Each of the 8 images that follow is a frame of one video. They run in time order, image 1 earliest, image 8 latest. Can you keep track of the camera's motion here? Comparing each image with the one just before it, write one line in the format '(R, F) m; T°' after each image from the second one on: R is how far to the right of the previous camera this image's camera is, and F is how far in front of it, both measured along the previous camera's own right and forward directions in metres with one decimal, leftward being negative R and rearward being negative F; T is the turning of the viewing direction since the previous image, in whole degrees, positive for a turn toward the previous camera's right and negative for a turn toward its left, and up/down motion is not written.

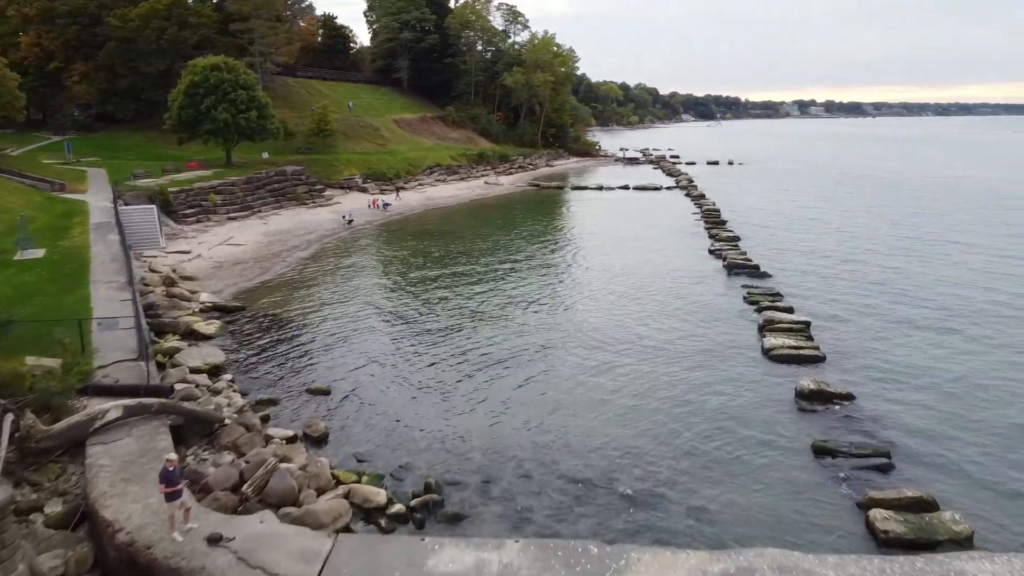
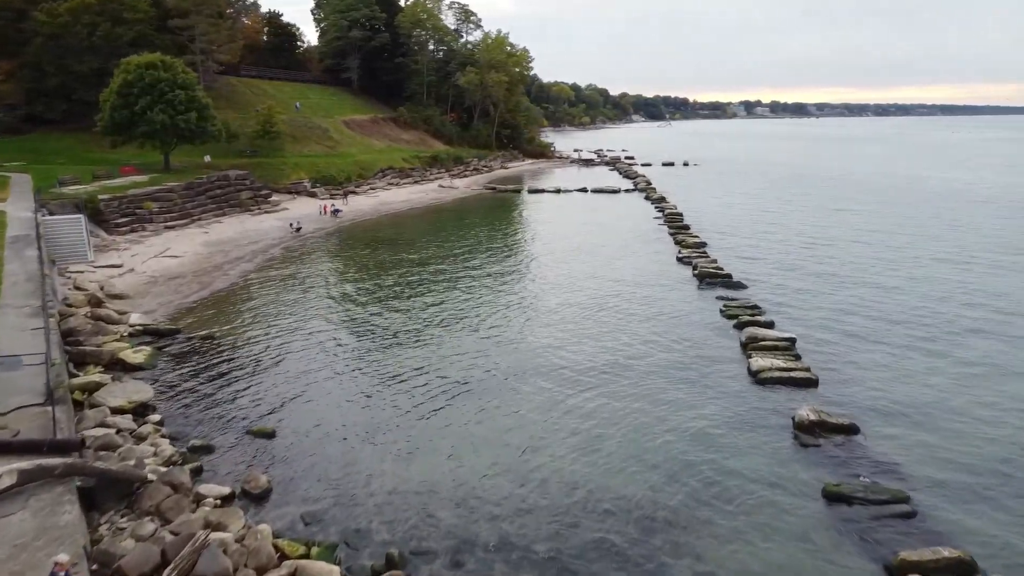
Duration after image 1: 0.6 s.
(-0.3, +1.9) m; +3°
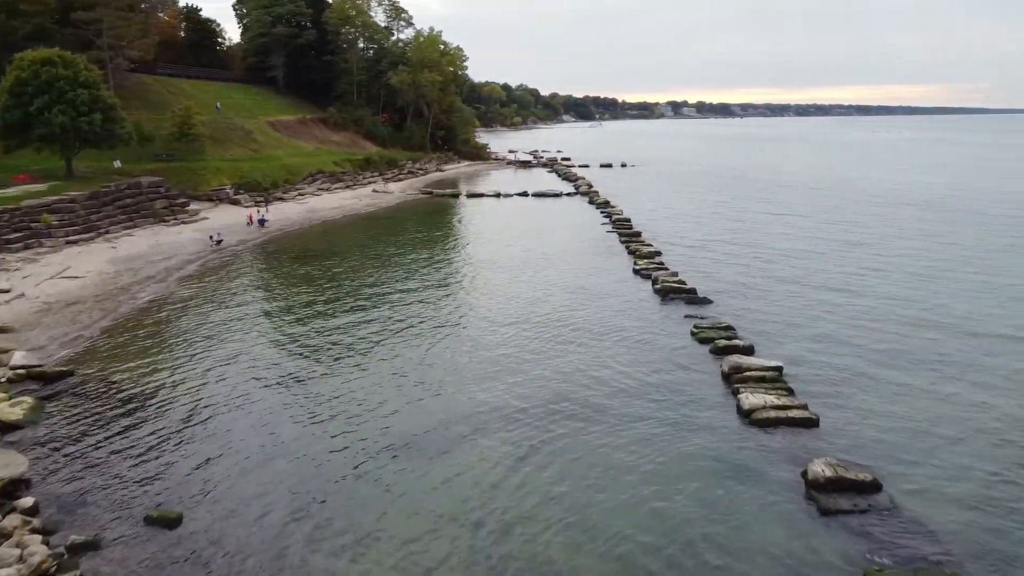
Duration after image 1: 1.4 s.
(-0.4, +2.7) m; +5°
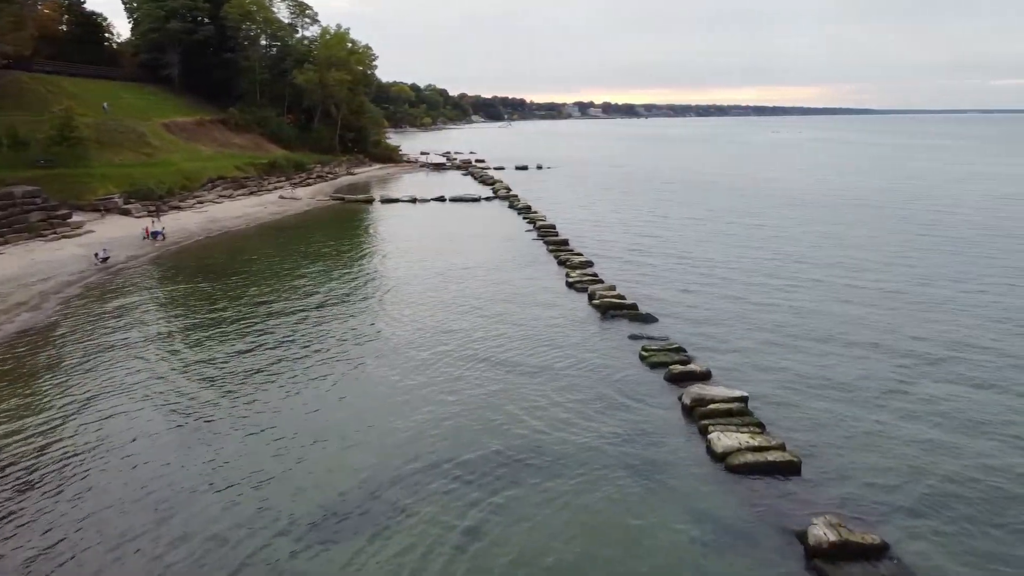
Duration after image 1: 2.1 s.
(-0.5, +2.4) m; +6°
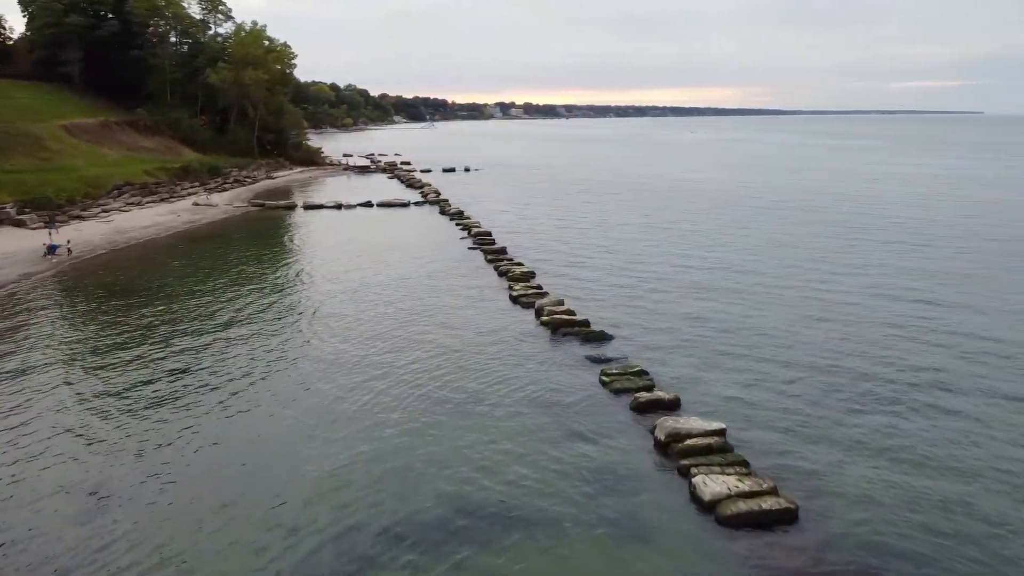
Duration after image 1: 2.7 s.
(-0.5, +2.0) m; +5°
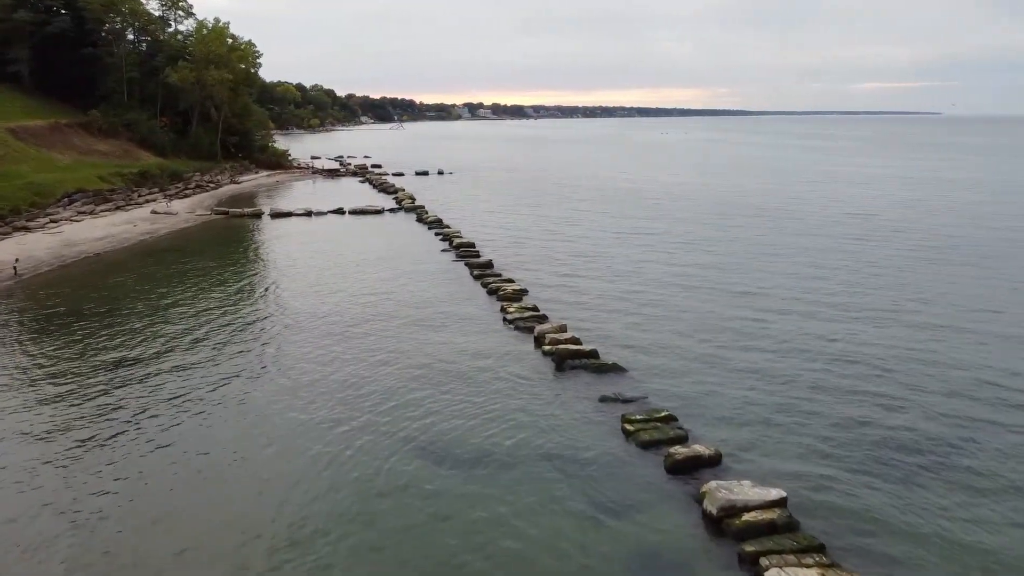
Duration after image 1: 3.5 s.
(-0.8, +2.9) m; +2°
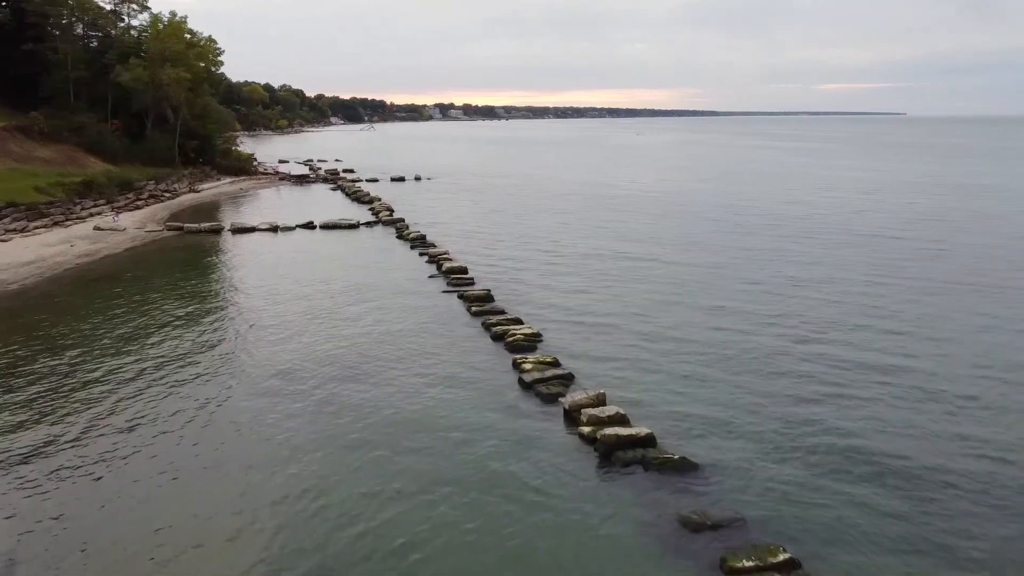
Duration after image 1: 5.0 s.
(-1.1, +5.5) m; +2°
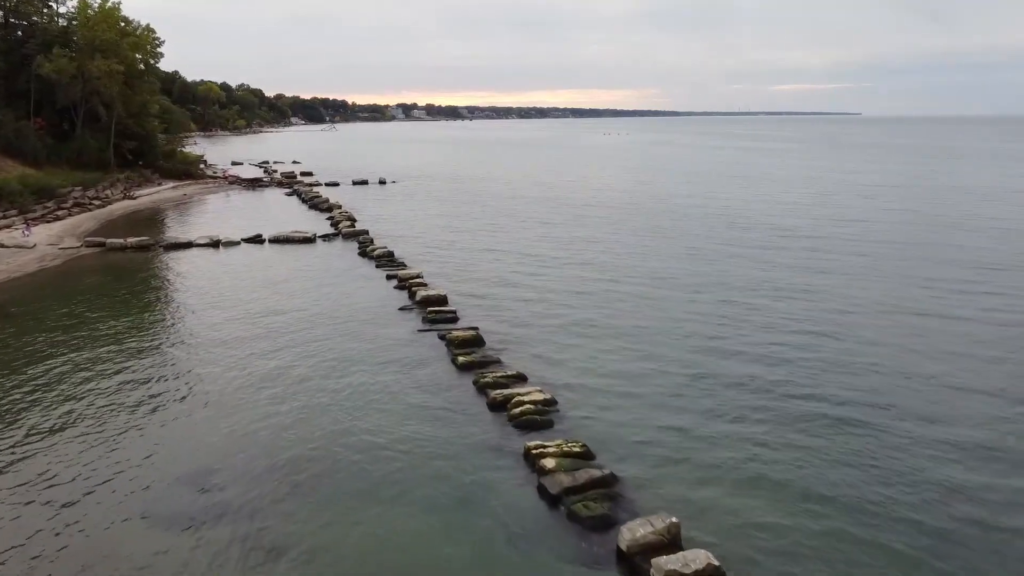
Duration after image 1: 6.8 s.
(-0.9, +6.5) m; +2°
